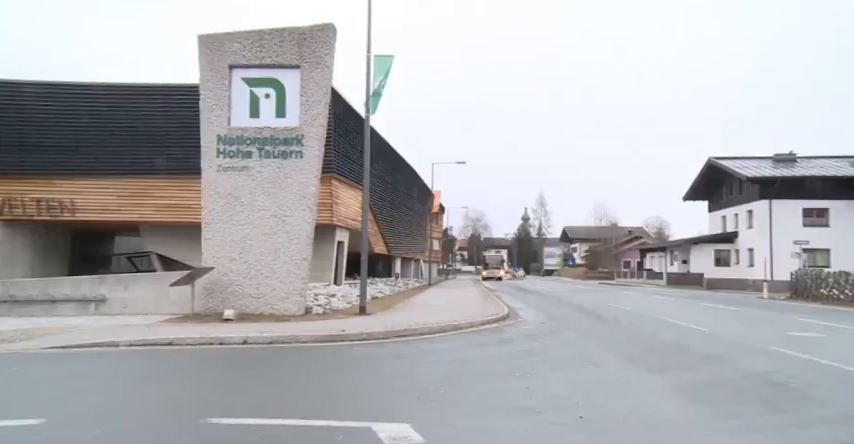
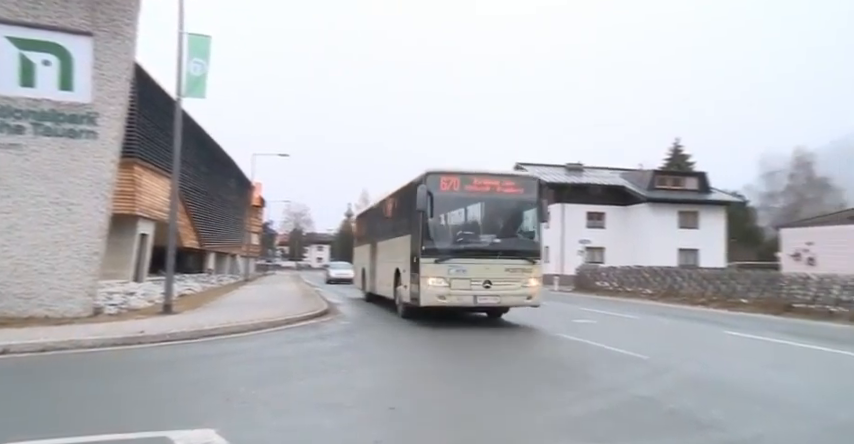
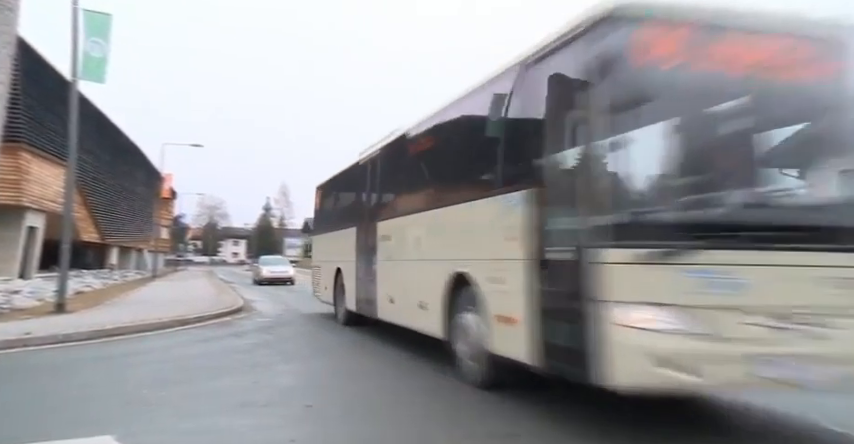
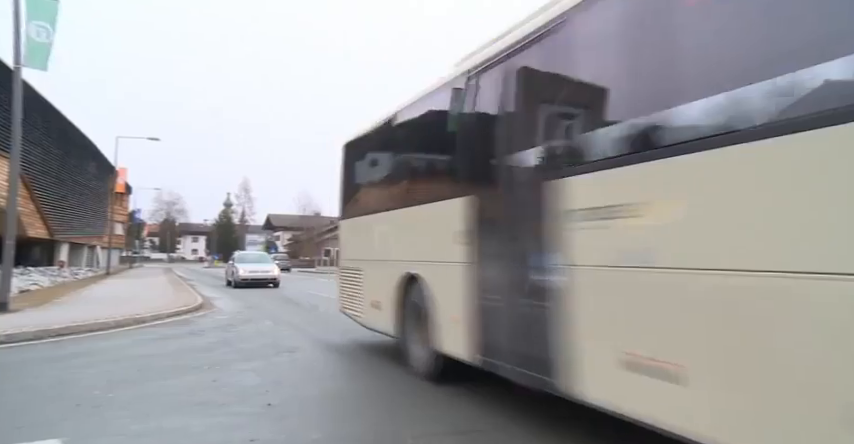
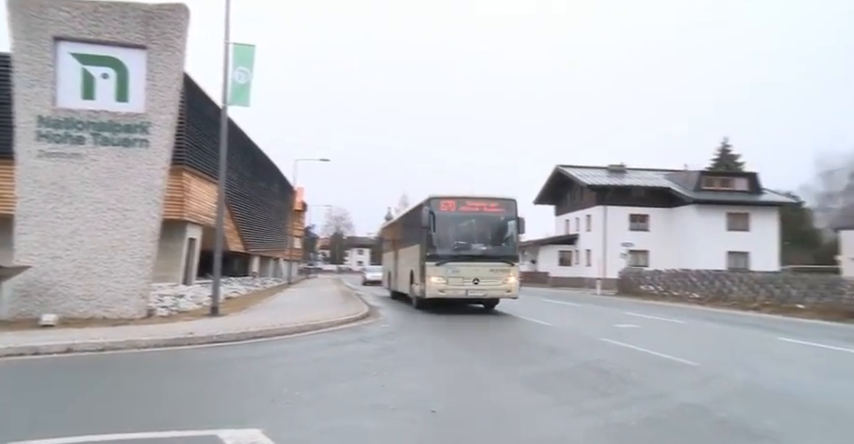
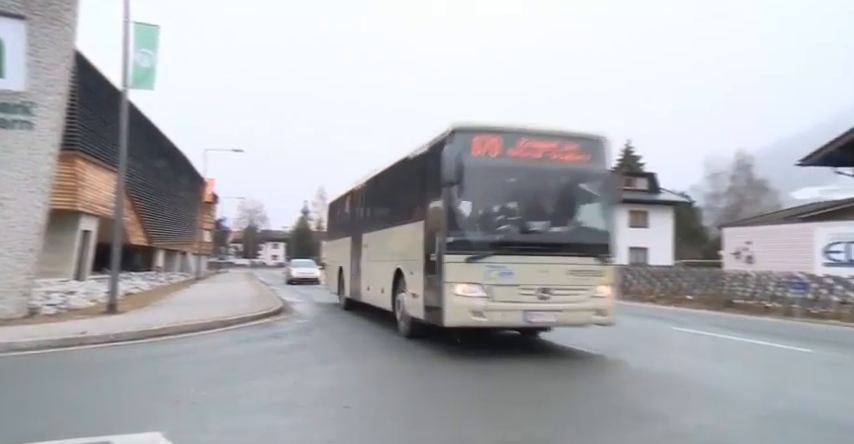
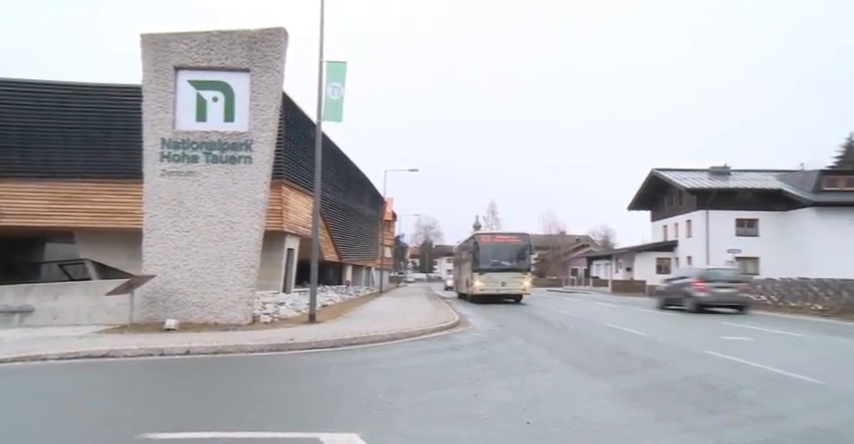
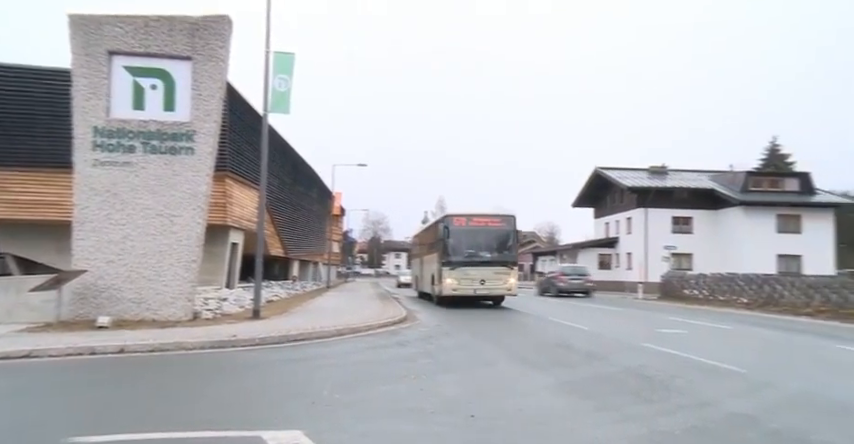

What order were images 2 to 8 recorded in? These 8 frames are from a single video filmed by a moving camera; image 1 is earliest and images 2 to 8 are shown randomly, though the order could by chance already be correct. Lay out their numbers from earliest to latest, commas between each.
7, 8, 5, 2, 6, 3, 4
